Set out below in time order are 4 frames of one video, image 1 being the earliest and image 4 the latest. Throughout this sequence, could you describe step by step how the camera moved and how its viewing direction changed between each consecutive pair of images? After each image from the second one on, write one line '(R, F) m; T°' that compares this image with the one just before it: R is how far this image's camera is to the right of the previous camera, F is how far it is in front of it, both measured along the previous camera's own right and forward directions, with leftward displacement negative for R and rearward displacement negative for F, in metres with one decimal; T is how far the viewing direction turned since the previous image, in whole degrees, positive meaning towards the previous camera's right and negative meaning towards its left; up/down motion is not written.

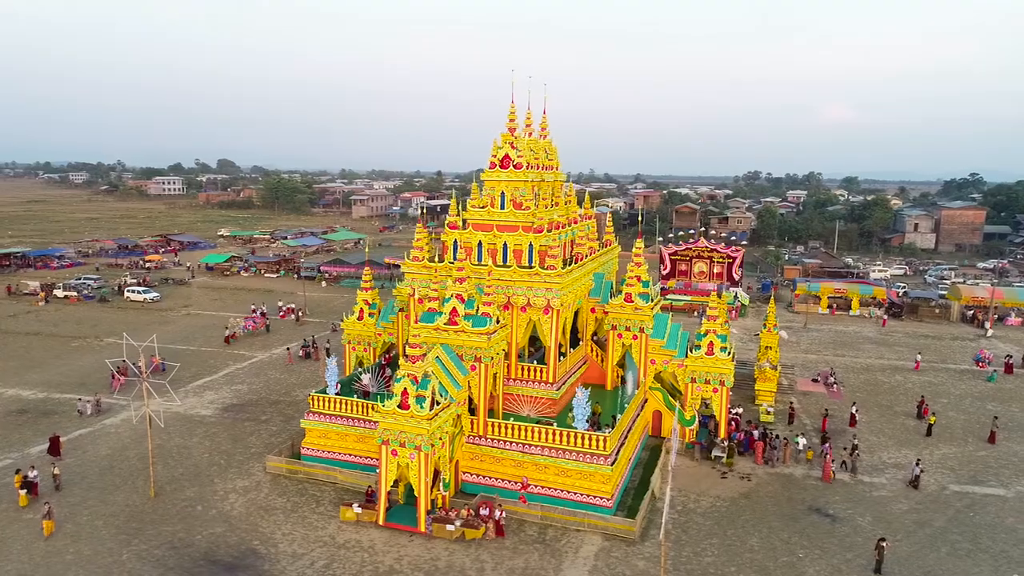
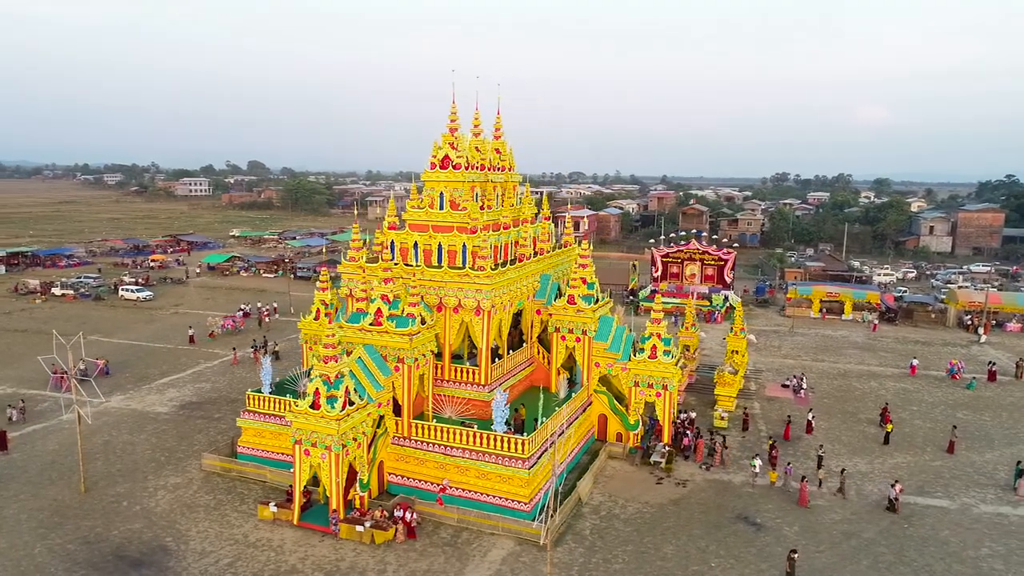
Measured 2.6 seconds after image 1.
(+2.3, +0.1) m; -2°
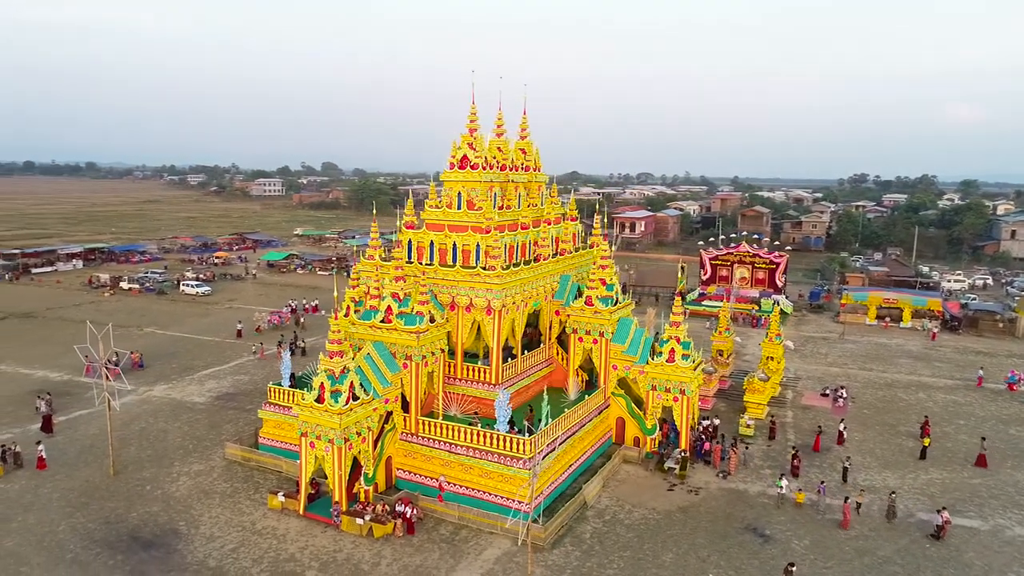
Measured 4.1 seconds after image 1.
(+1.3, +0.1) m; -5°
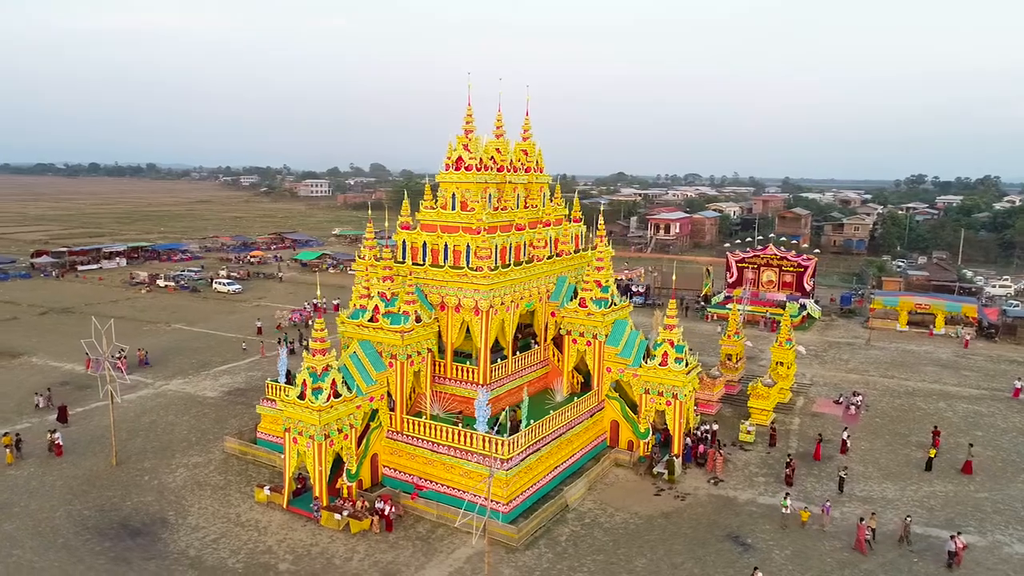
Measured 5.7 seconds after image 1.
(+1.4, 0.0) m; -4°
